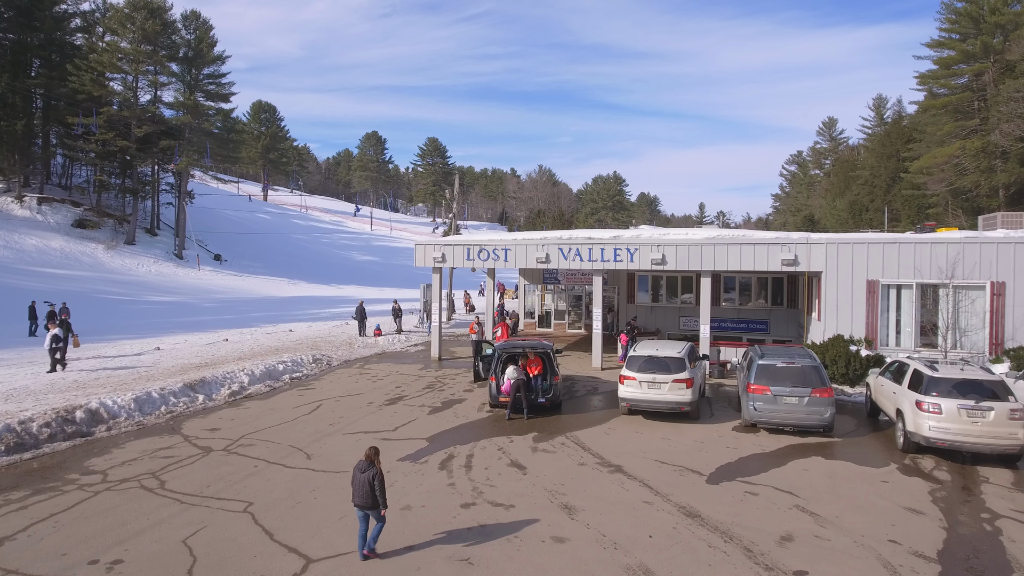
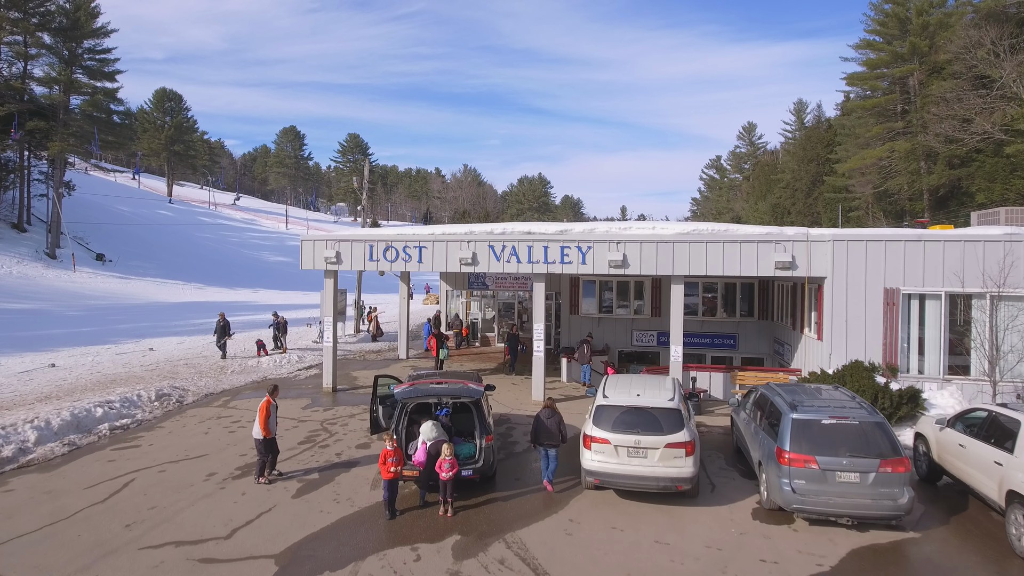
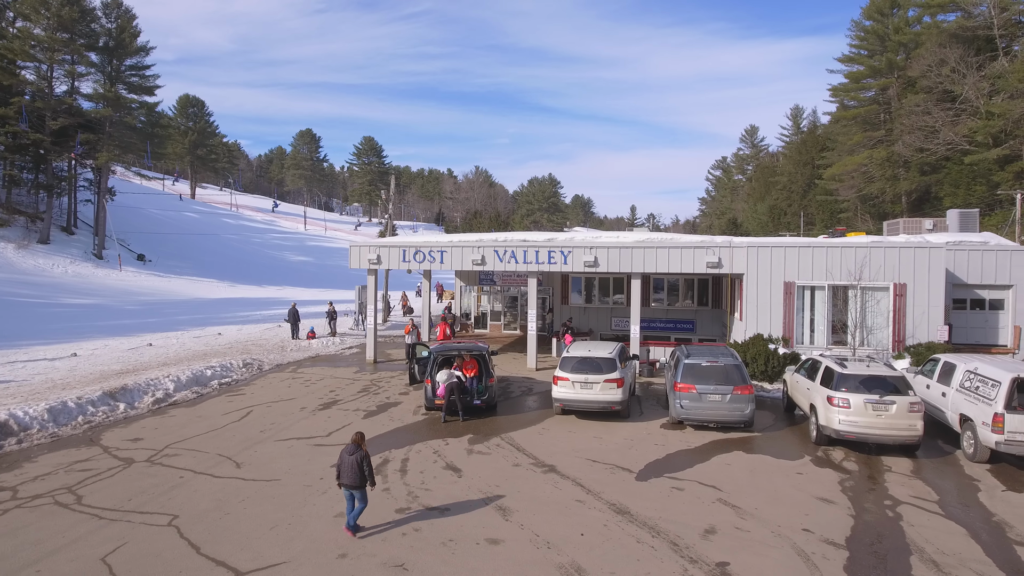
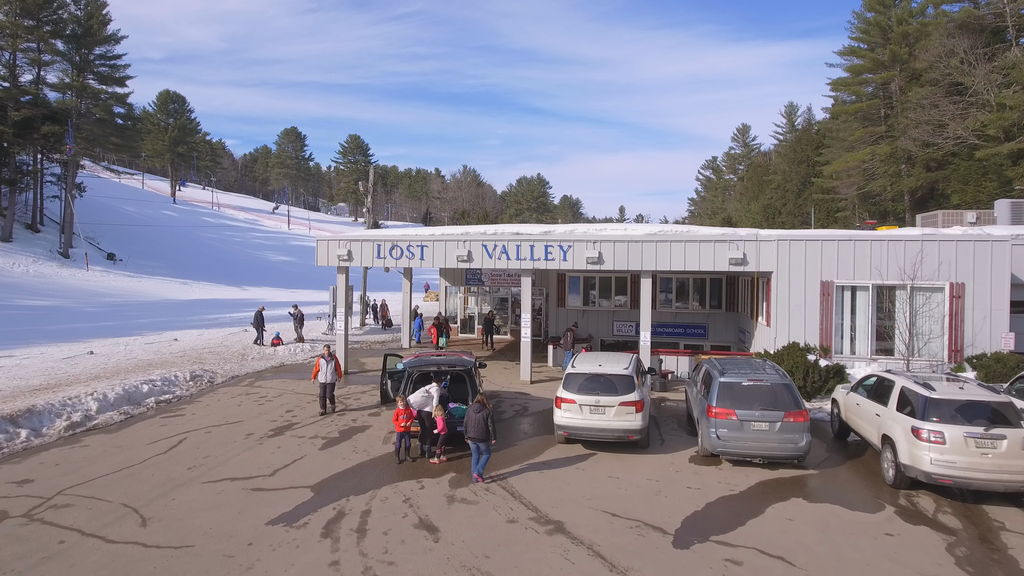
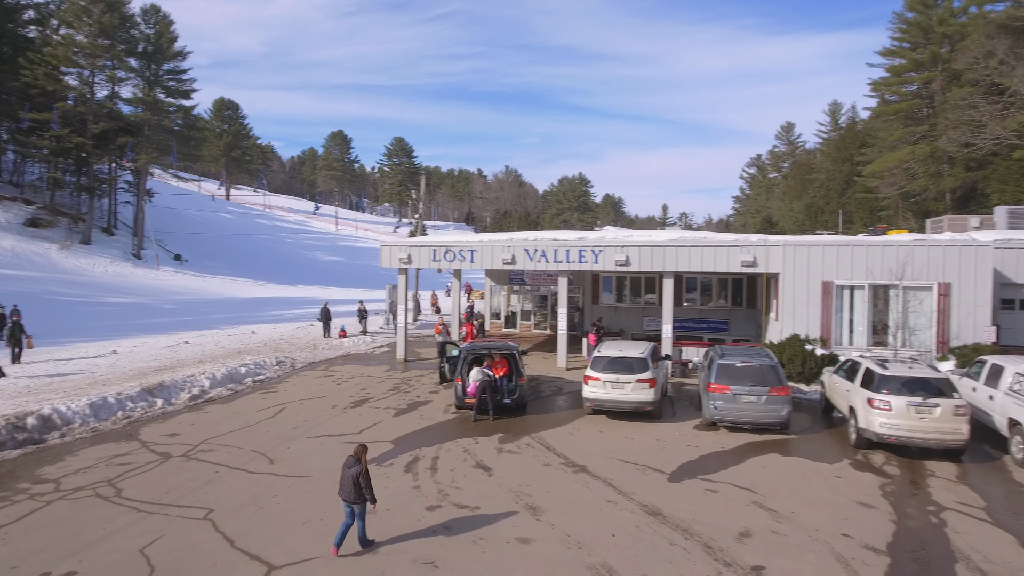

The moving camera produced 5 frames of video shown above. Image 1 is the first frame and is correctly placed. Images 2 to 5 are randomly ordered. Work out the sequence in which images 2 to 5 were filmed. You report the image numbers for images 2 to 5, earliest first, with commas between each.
5, 3, 4, 2
